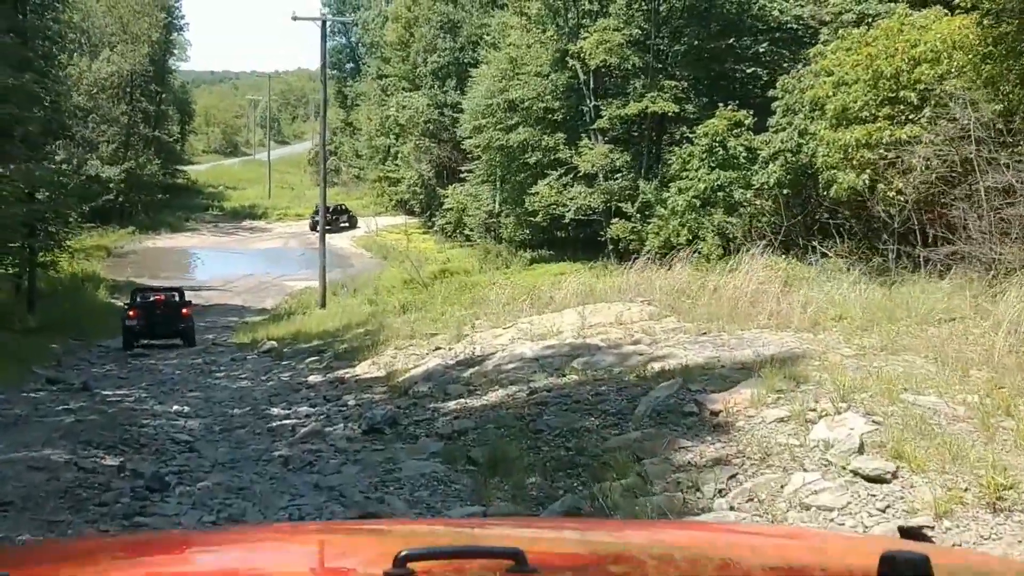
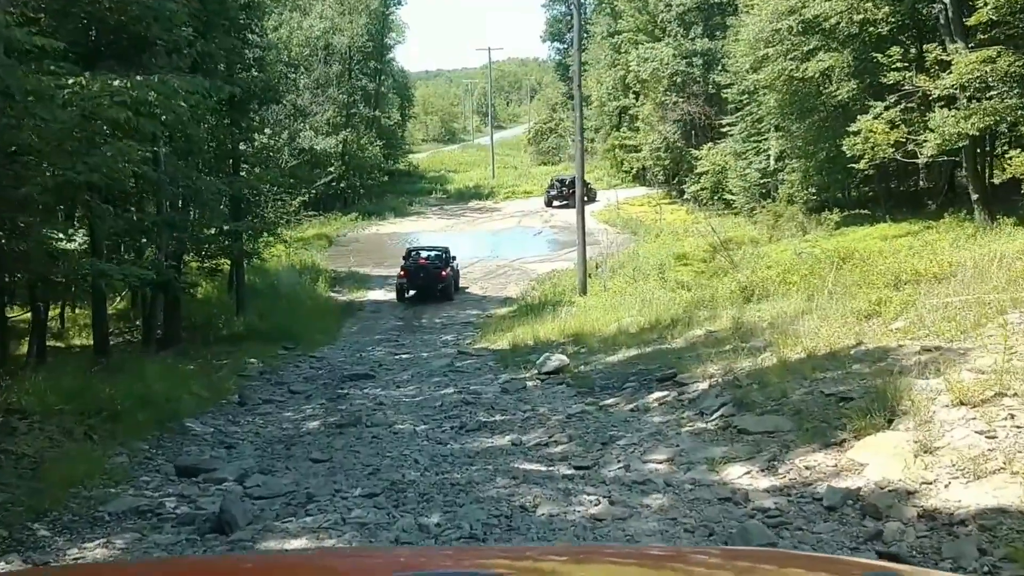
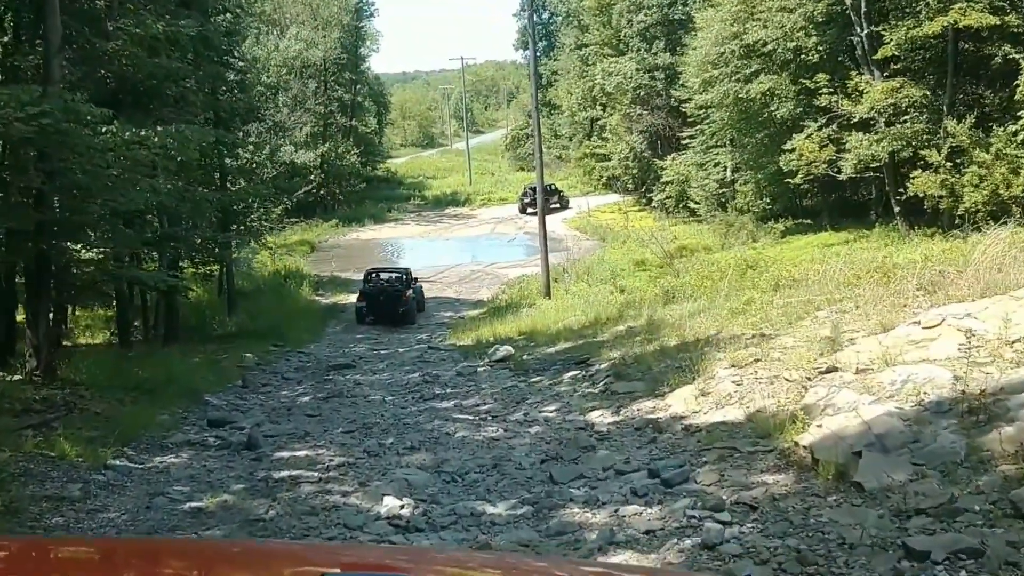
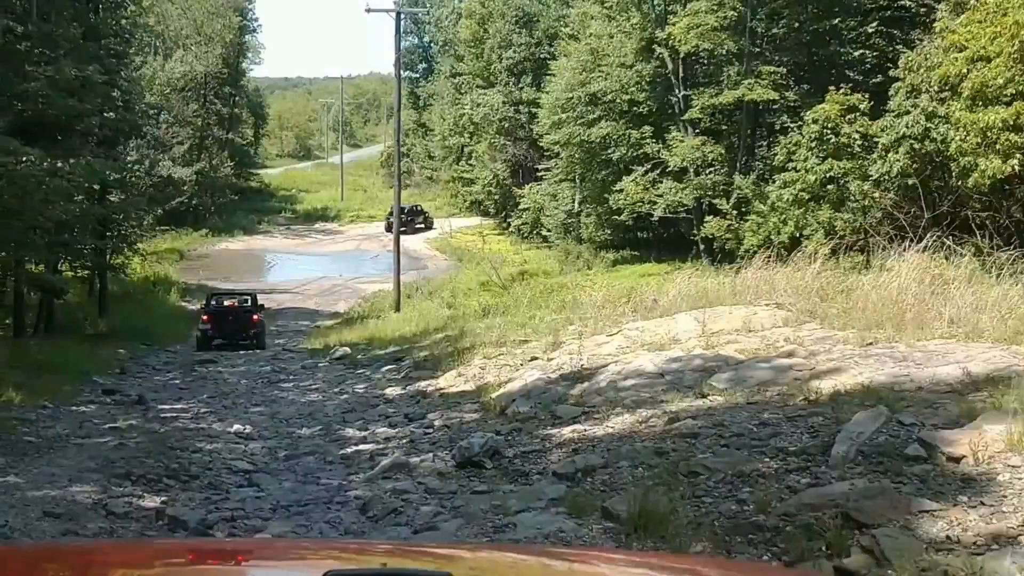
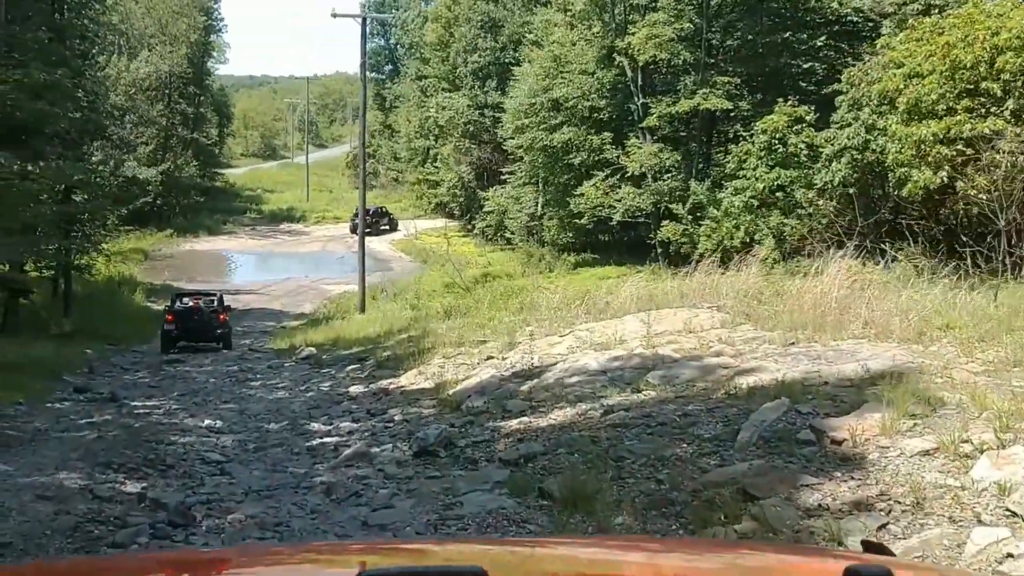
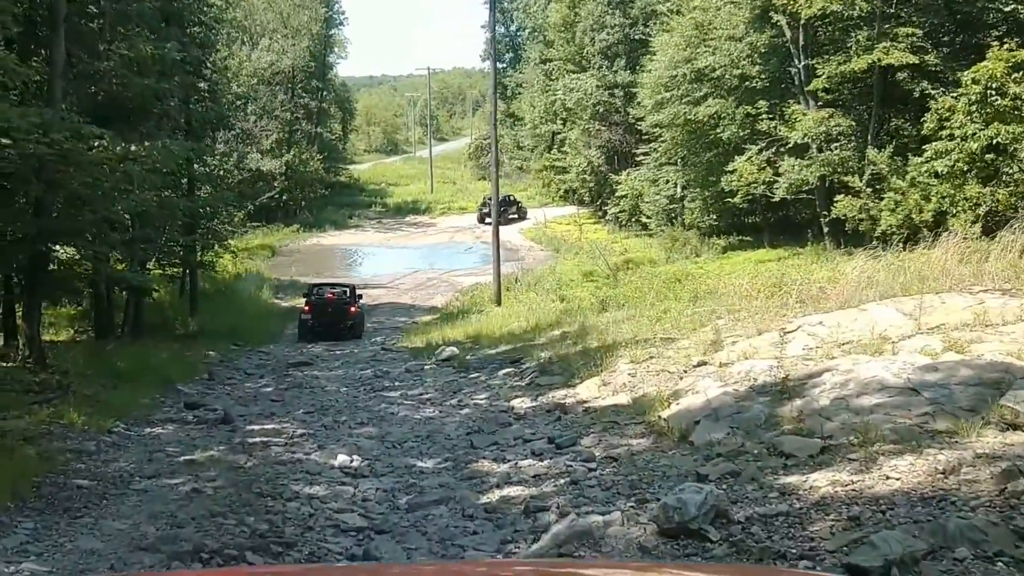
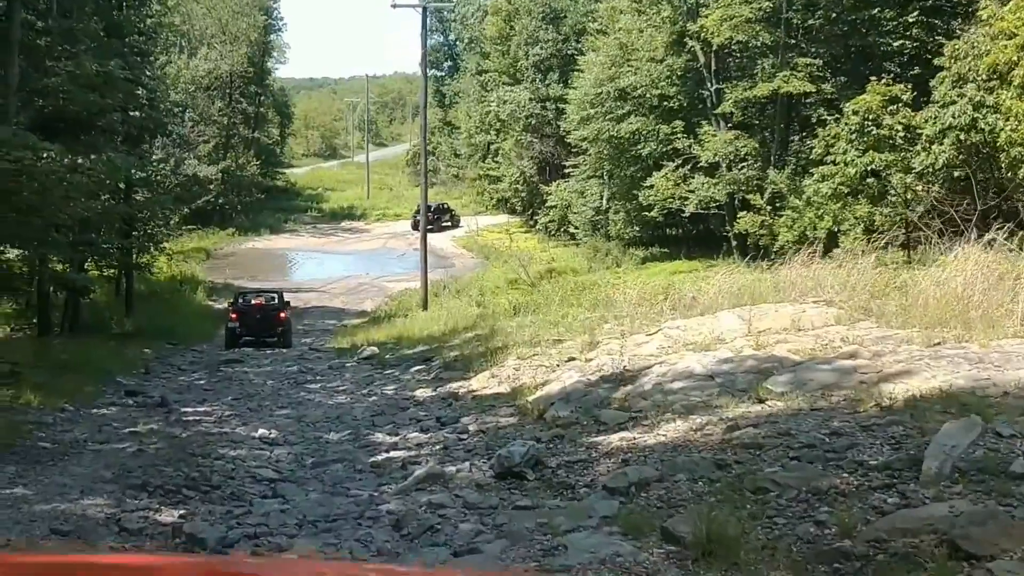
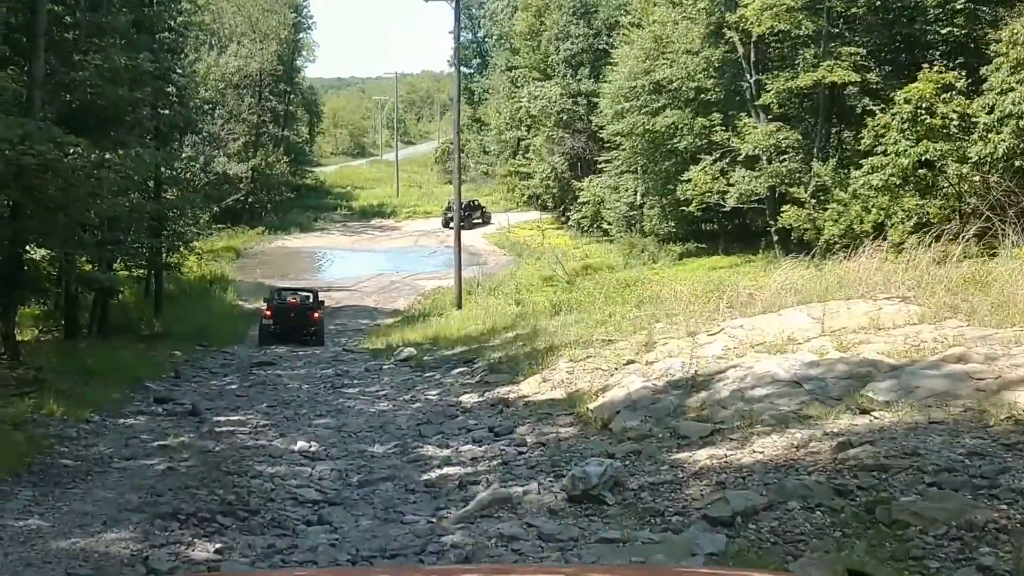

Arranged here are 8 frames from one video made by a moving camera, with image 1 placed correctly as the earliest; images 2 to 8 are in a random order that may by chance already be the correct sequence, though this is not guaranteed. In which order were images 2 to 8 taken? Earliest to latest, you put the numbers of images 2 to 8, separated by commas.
5, 4, 7, 8, 6, 3, 2
